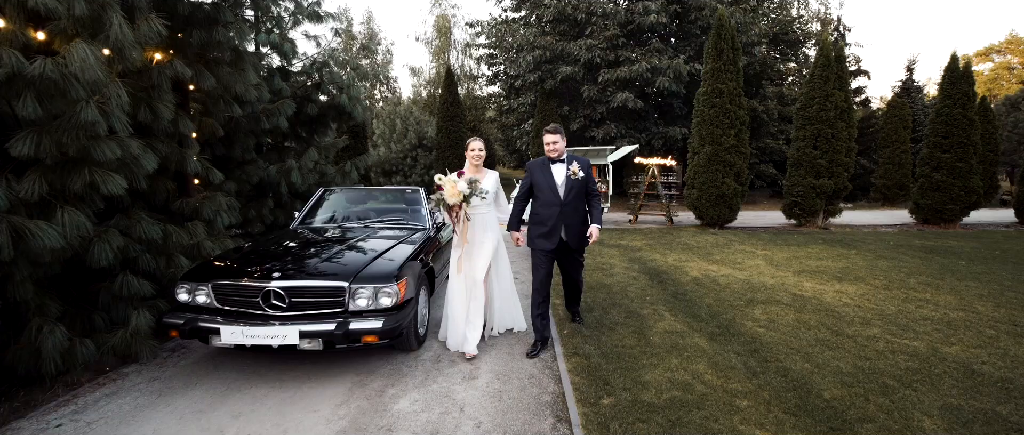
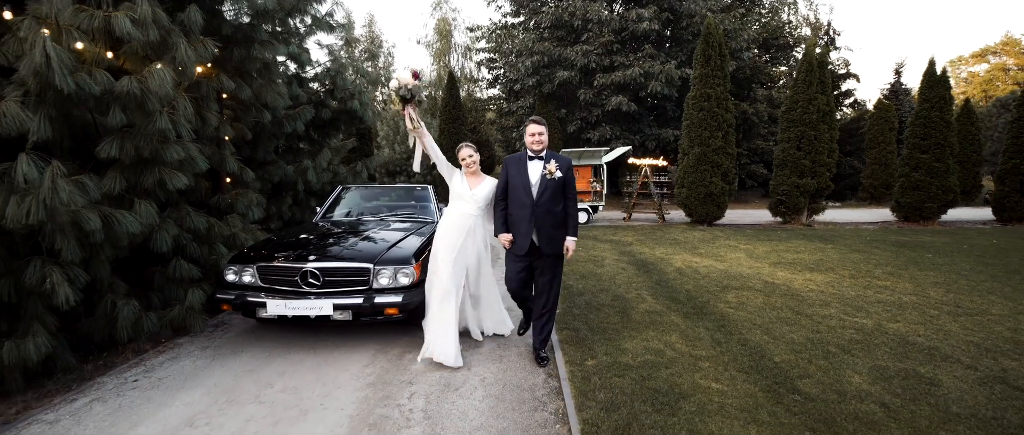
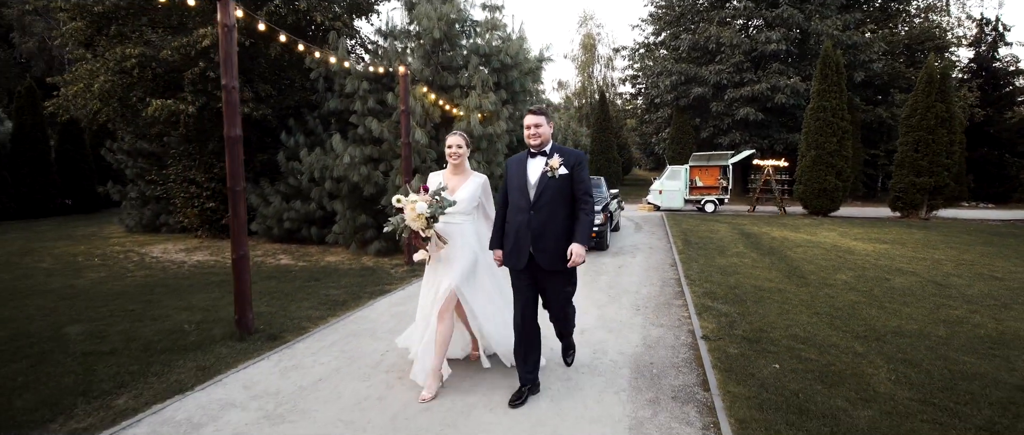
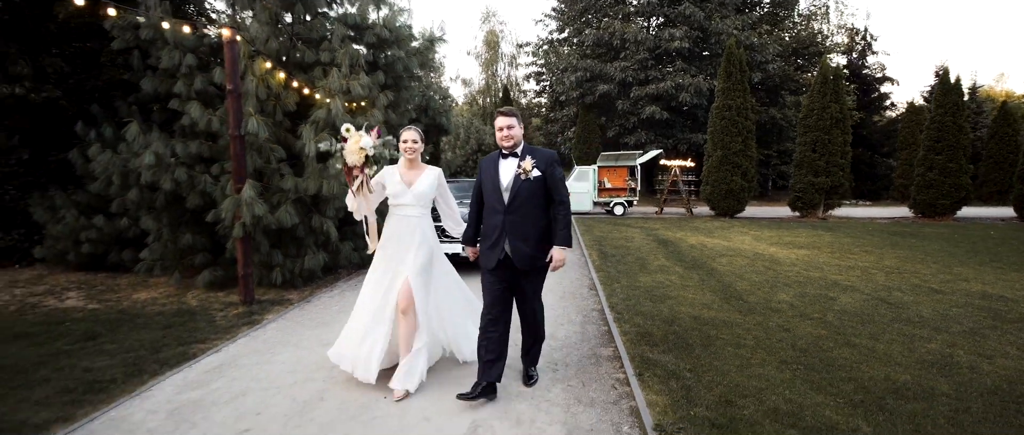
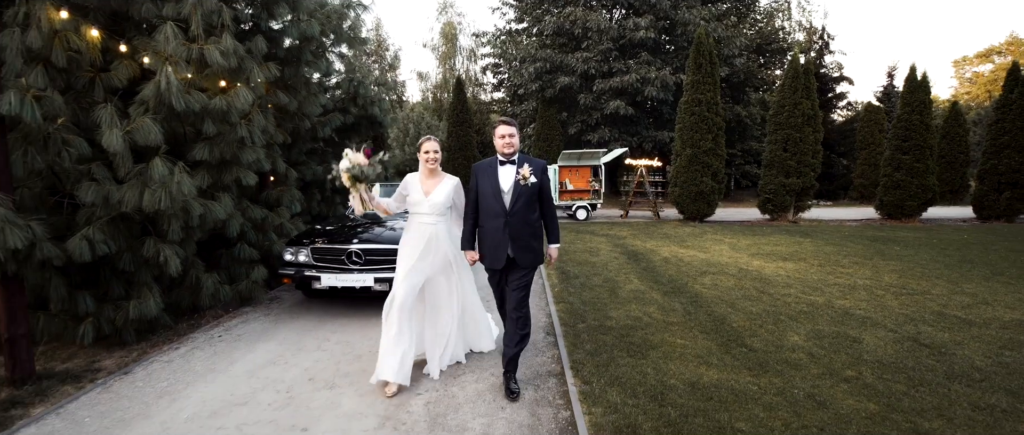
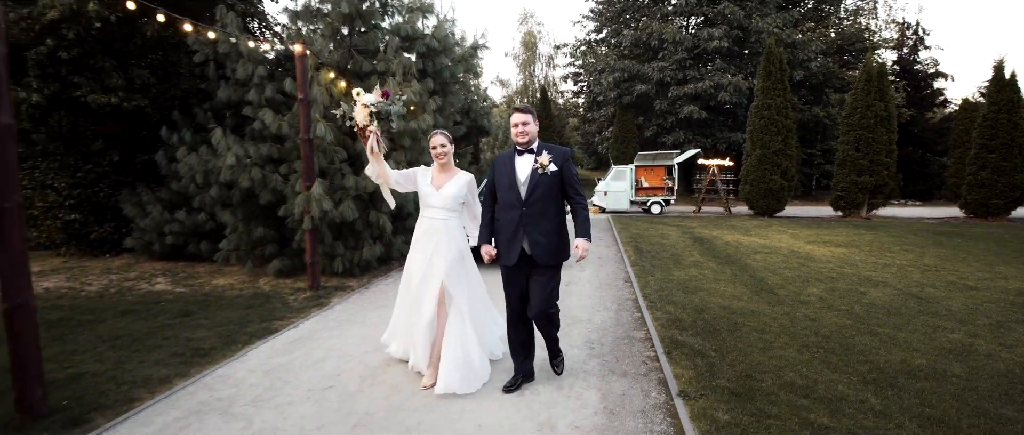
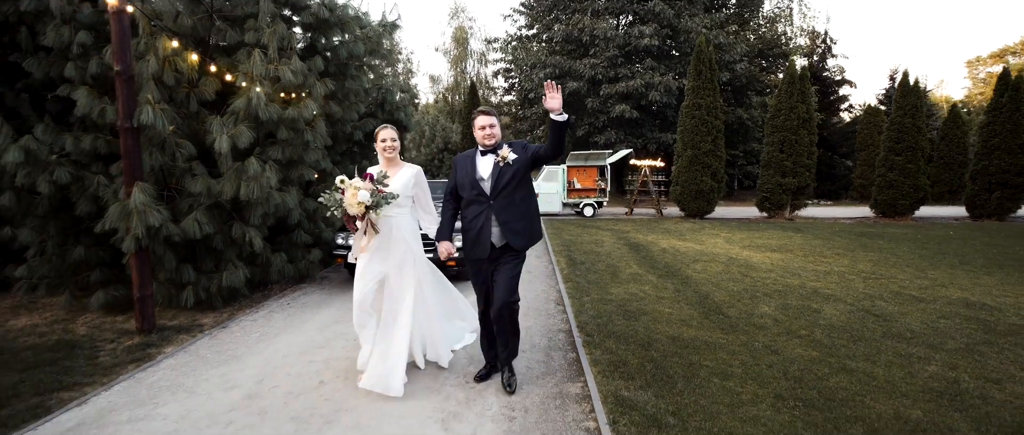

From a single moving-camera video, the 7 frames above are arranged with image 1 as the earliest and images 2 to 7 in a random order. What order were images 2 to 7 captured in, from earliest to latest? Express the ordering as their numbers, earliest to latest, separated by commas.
2, 5, 7, 4, 6, 3
